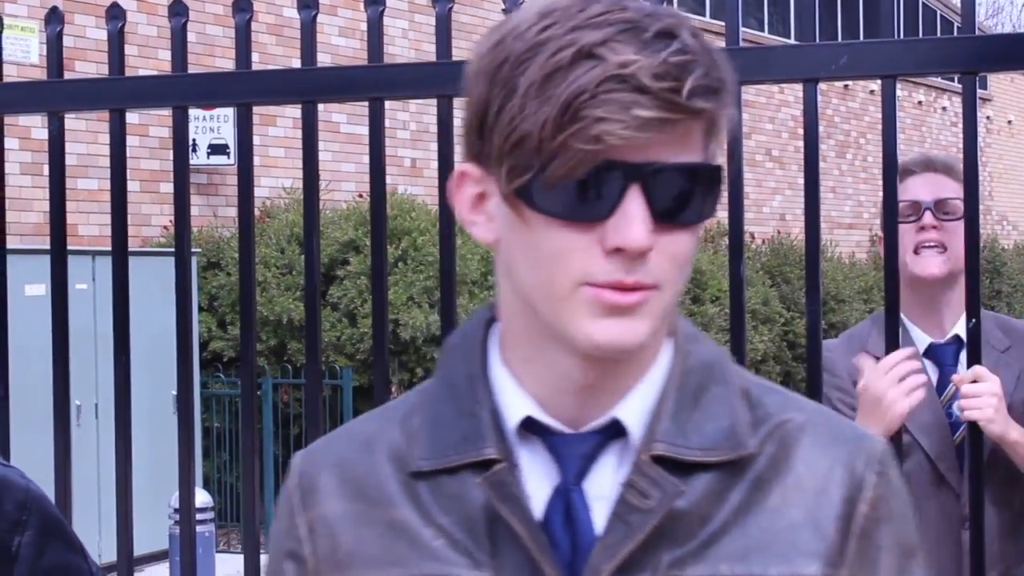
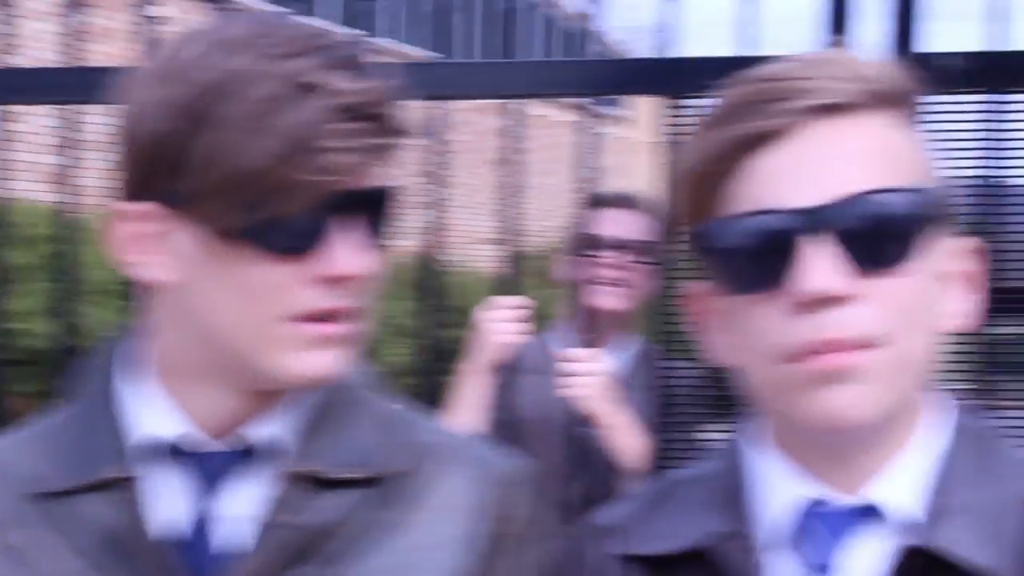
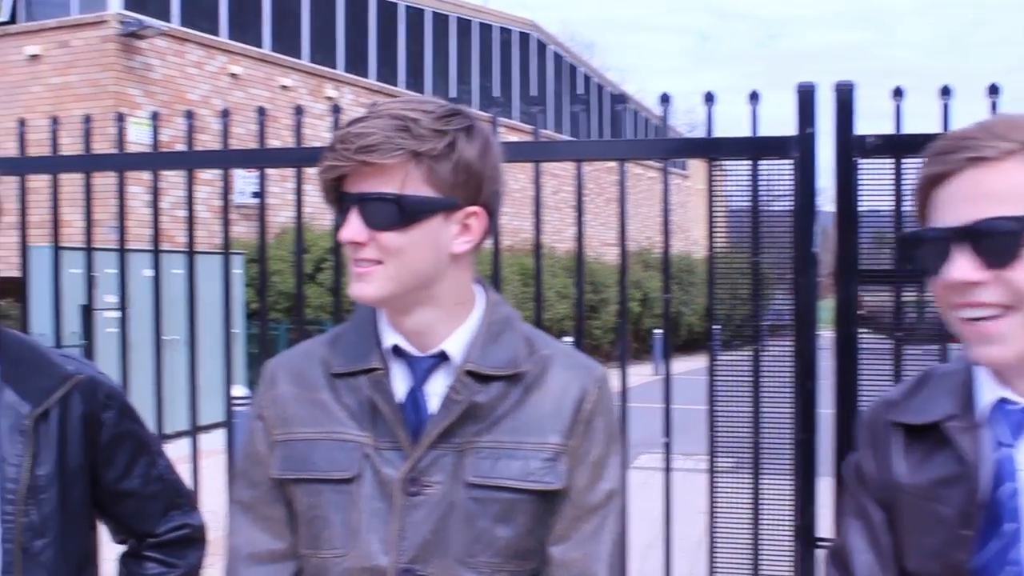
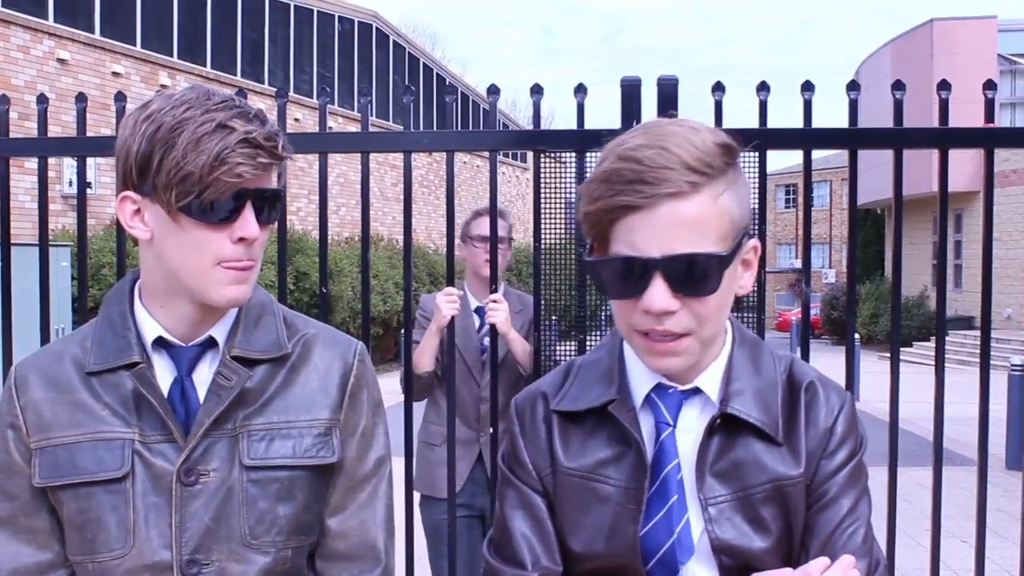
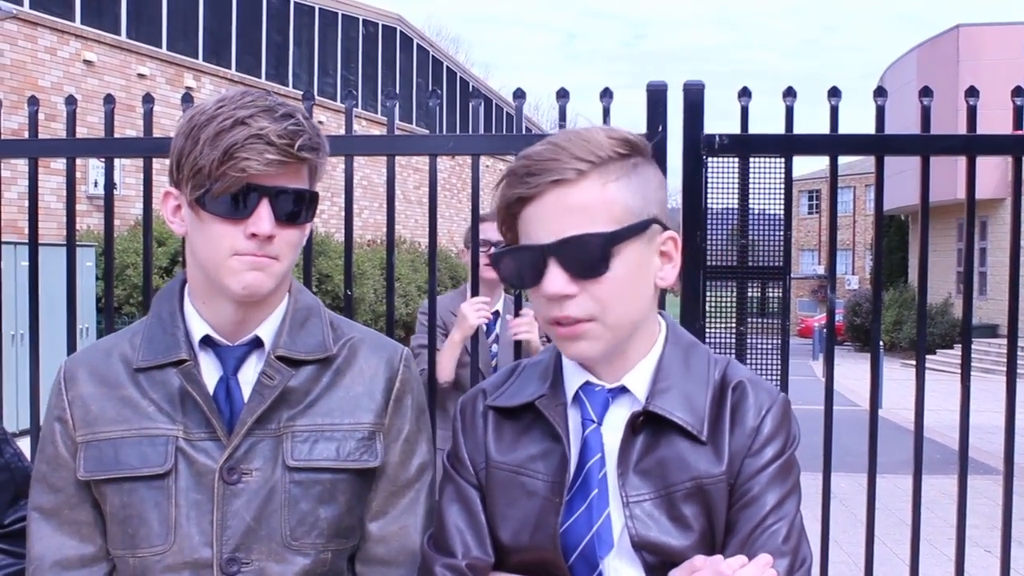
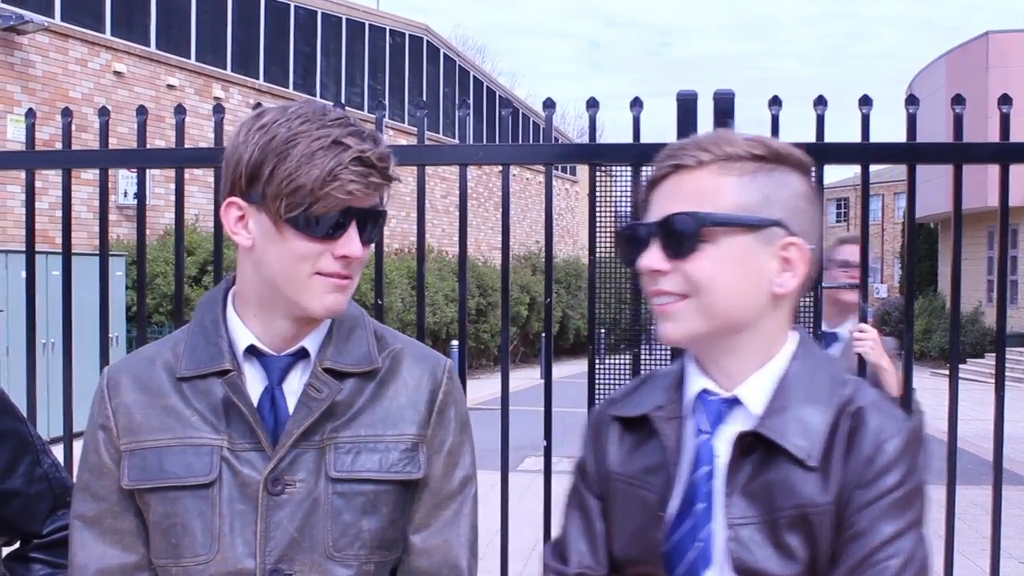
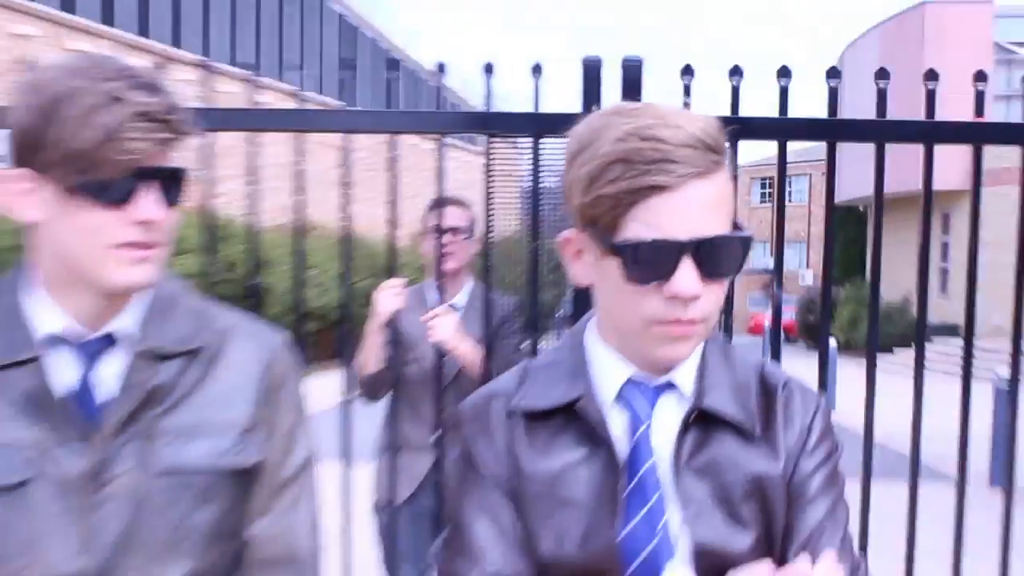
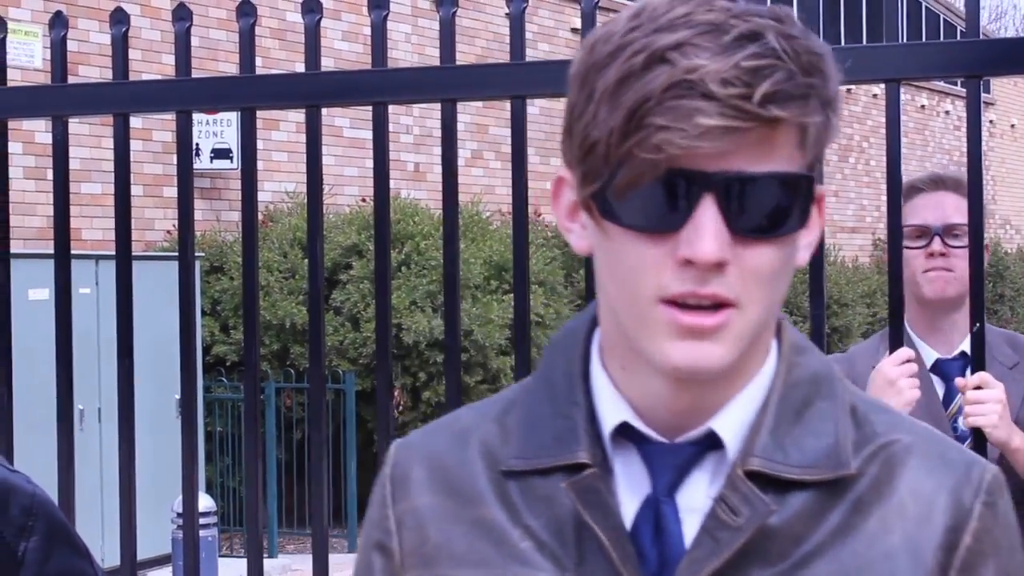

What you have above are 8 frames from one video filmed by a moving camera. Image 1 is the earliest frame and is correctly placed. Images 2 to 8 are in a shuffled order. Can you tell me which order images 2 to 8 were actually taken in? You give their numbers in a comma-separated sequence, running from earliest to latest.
8, 2, 7, 4, 5, 6, 3
